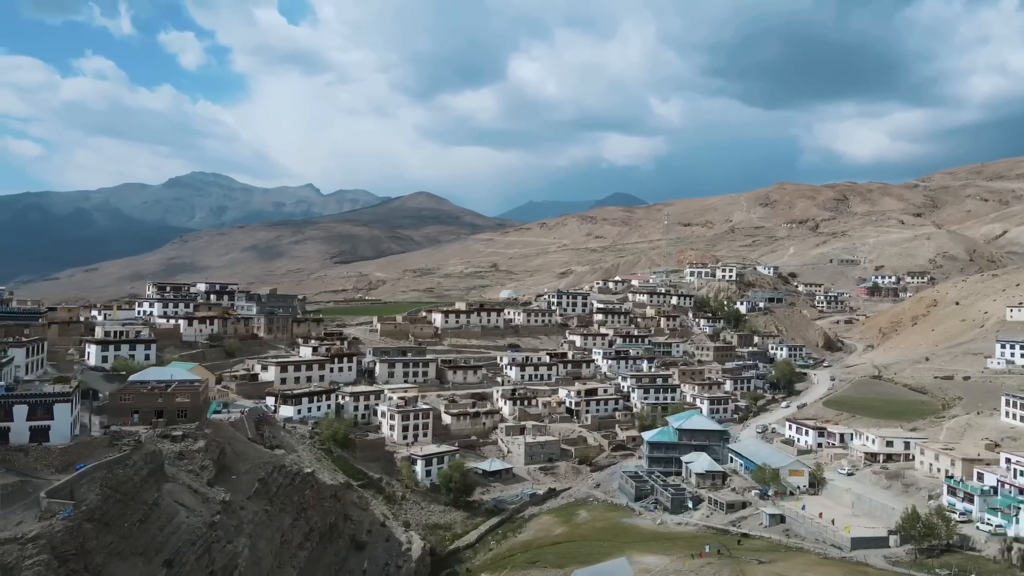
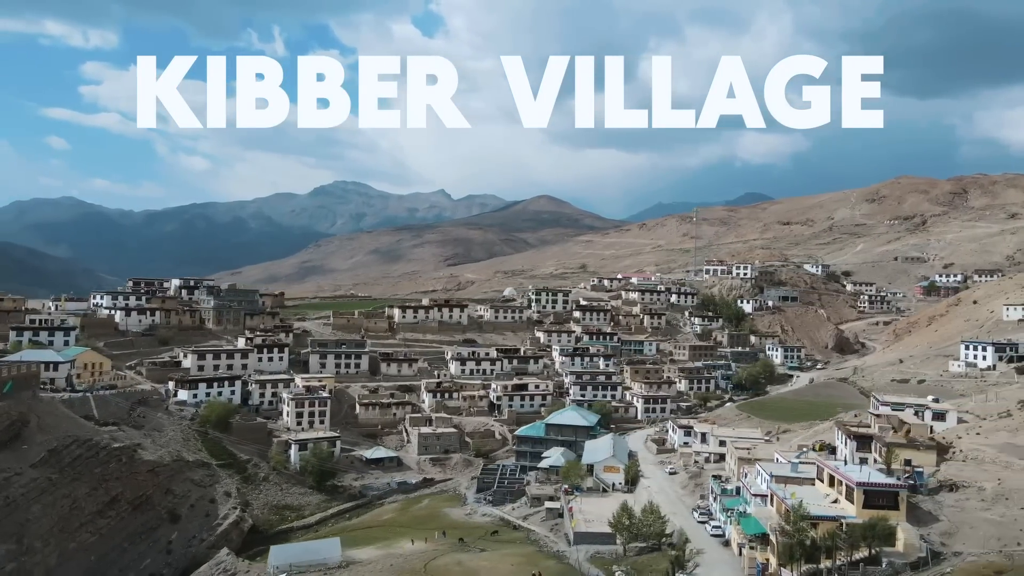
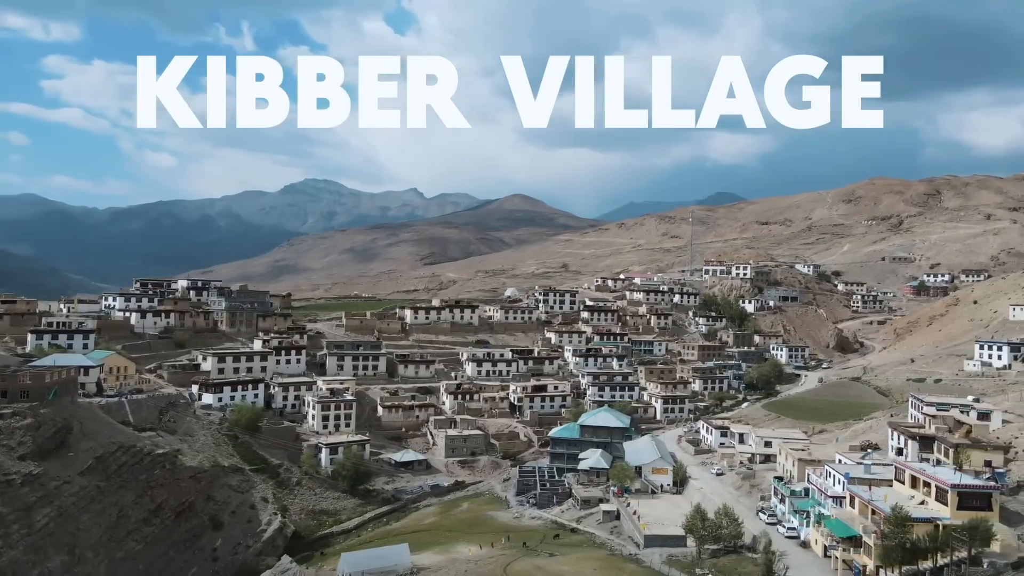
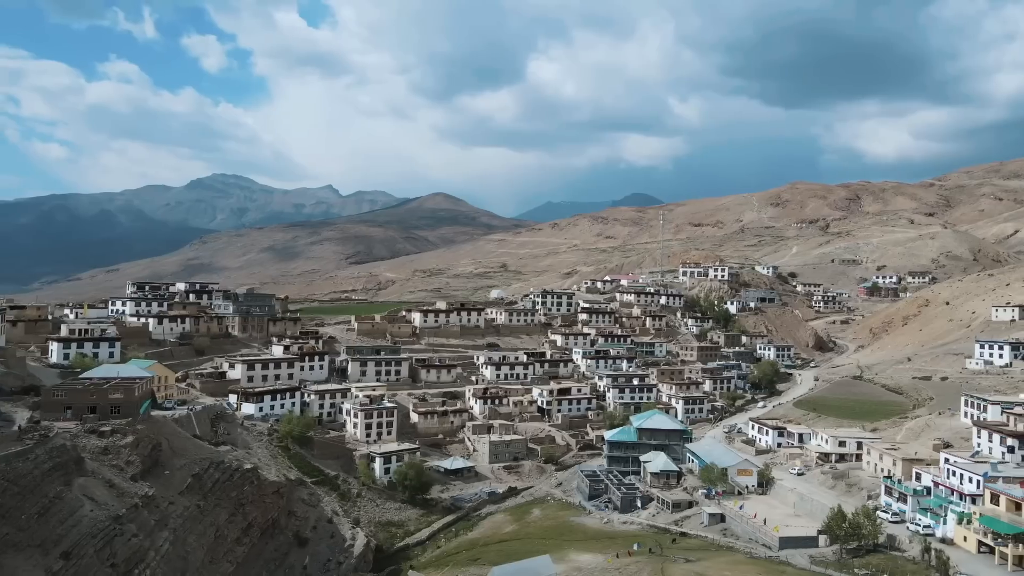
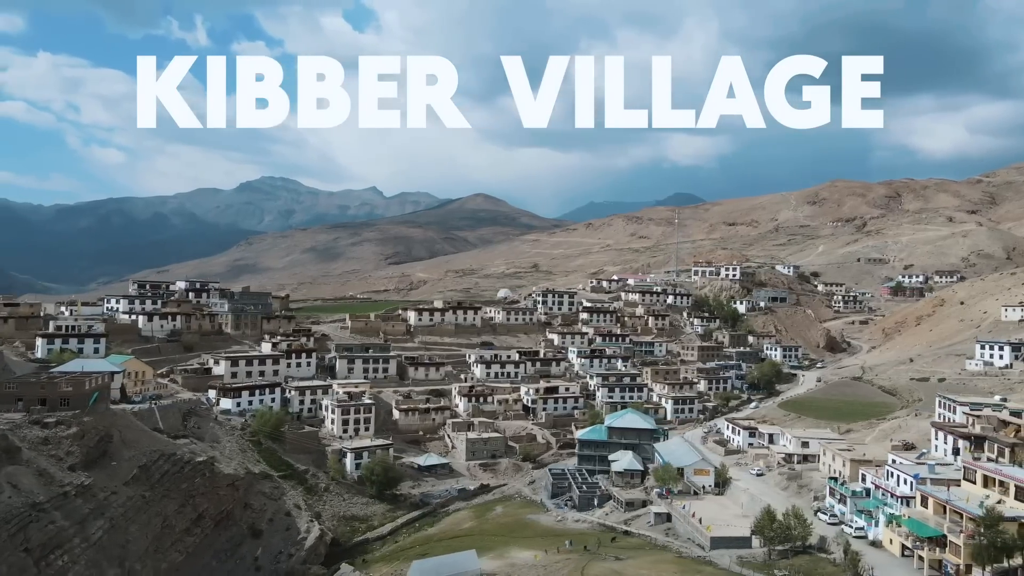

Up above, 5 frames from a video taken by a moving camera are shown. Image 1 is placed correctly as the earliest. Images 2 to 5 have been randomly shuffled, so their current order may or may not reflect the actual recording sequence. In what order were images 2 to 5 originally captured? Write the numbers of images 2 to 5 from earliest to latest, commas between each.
4, 5, 3, 2
